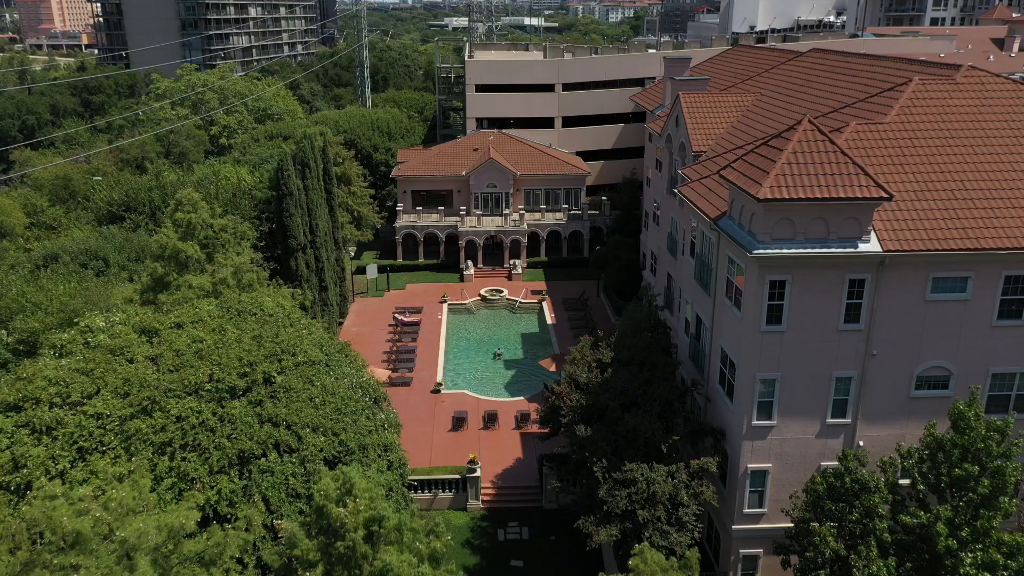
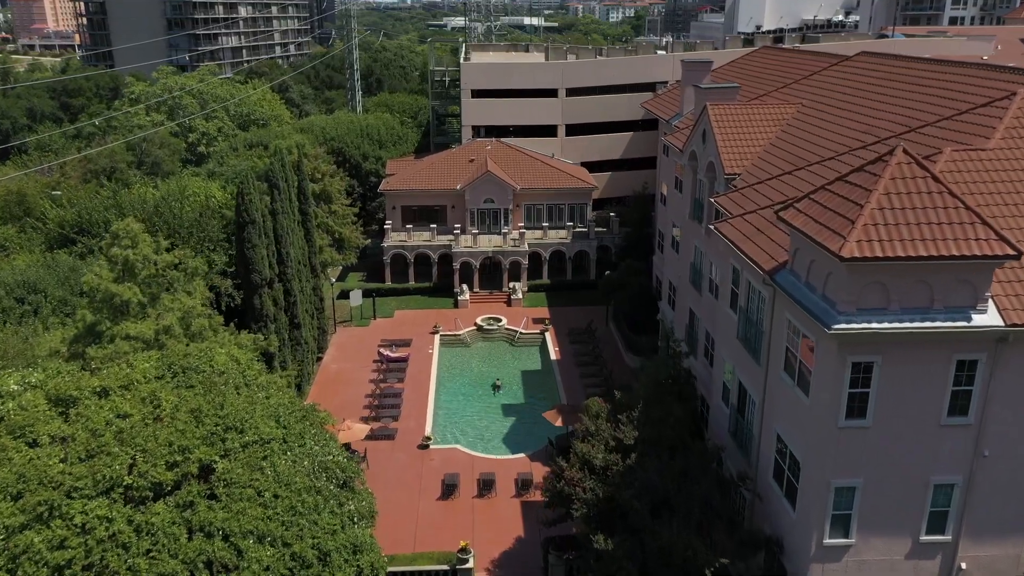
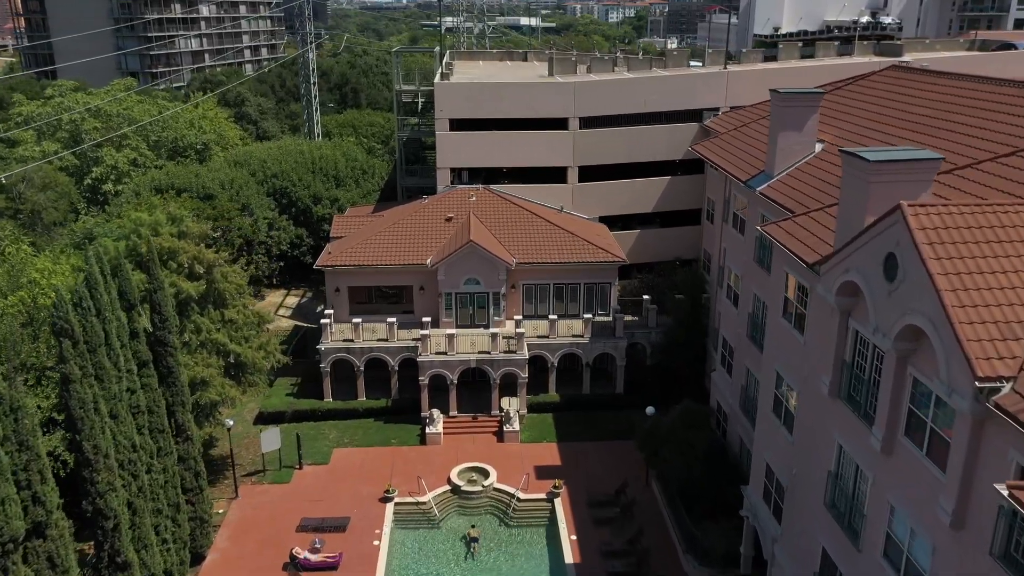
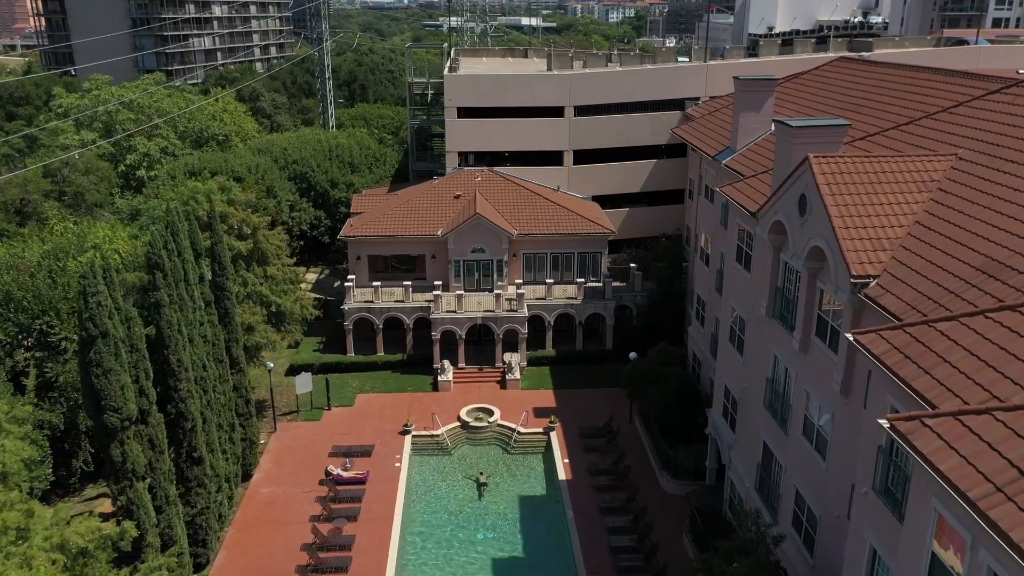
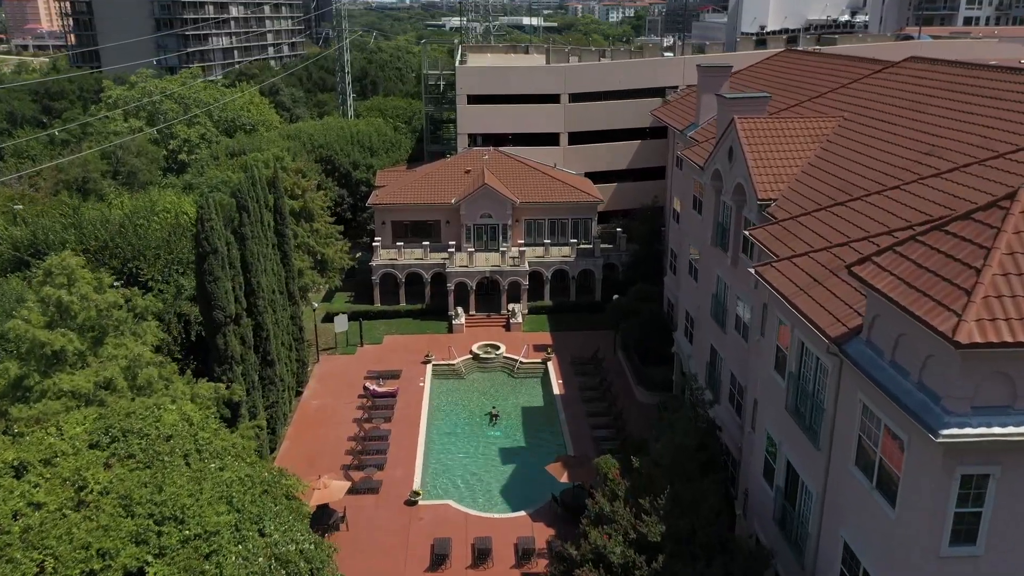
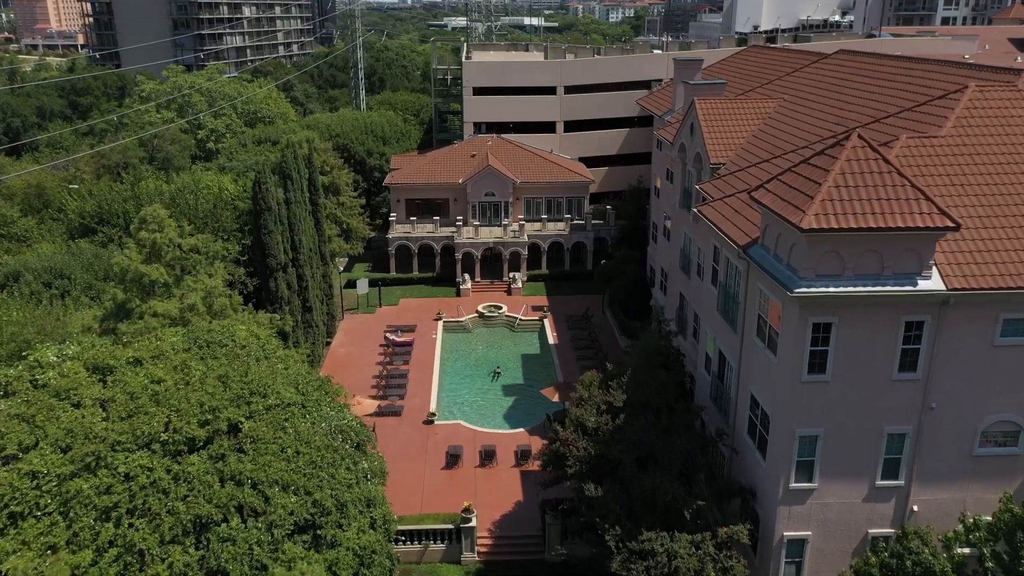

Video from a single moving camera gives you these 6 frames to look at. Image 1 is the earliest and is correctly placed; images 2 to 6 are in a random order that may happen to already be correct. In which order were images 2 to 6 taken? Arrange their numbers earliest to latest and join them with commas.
6, 2, 5, 4, 3
